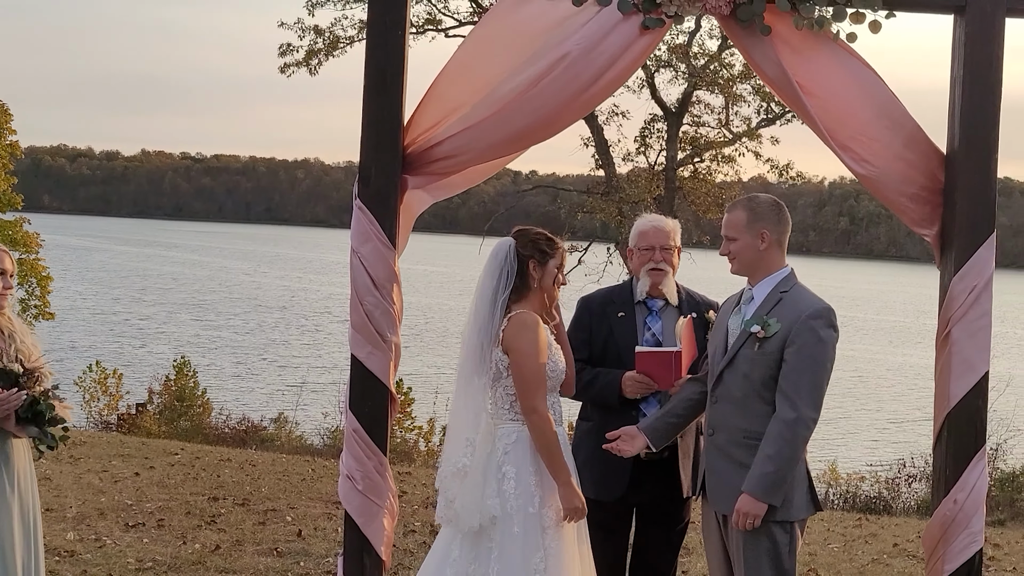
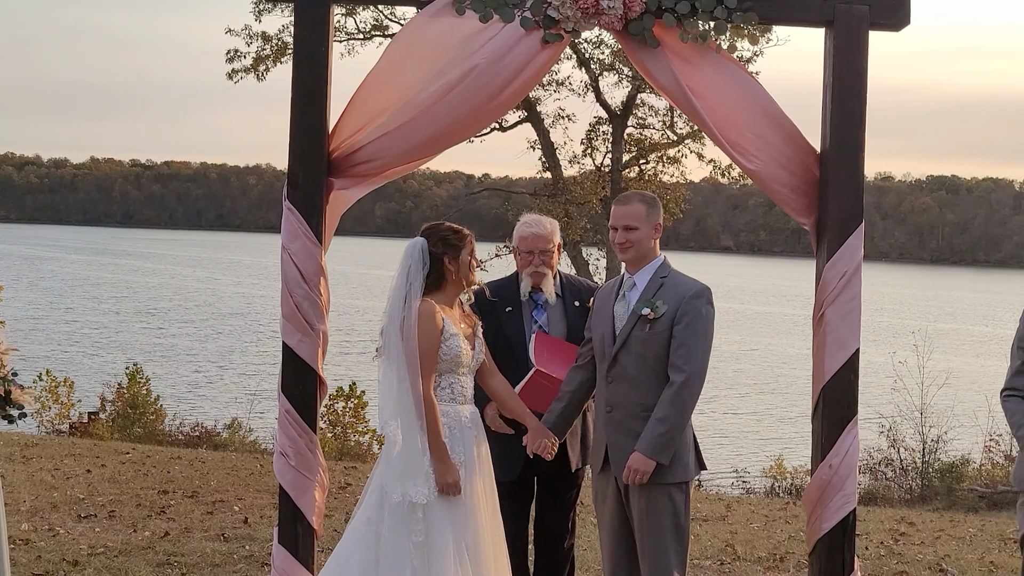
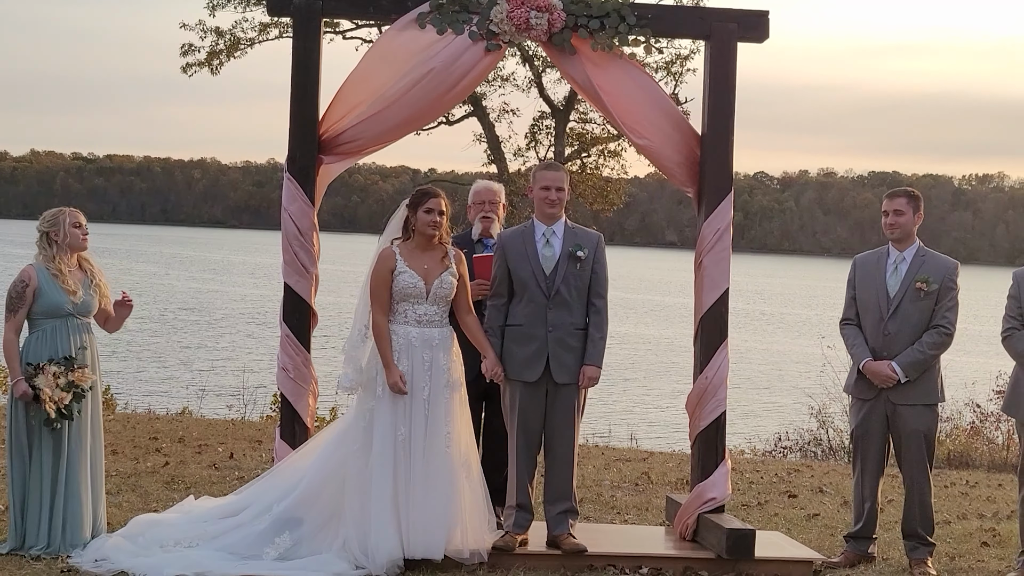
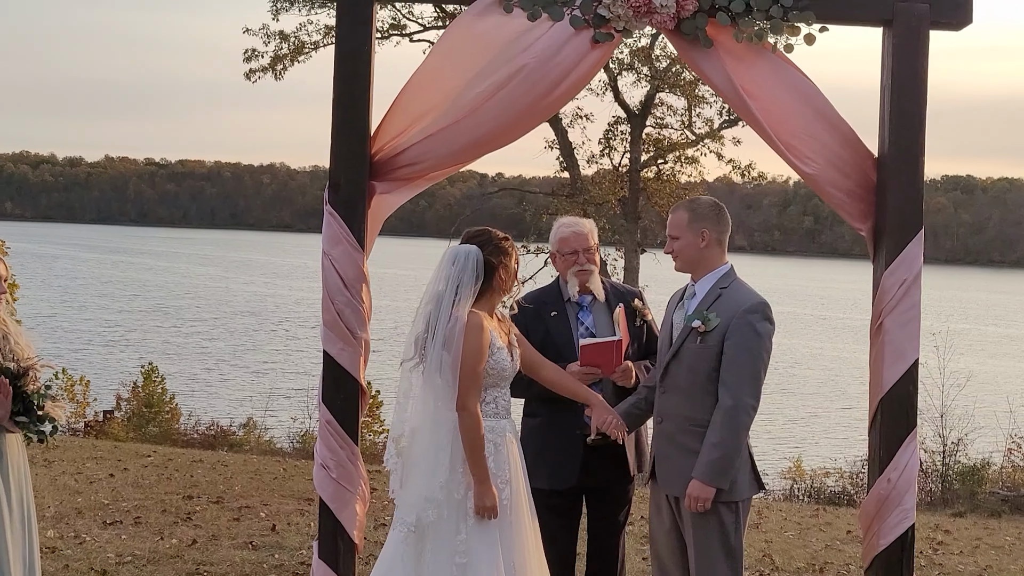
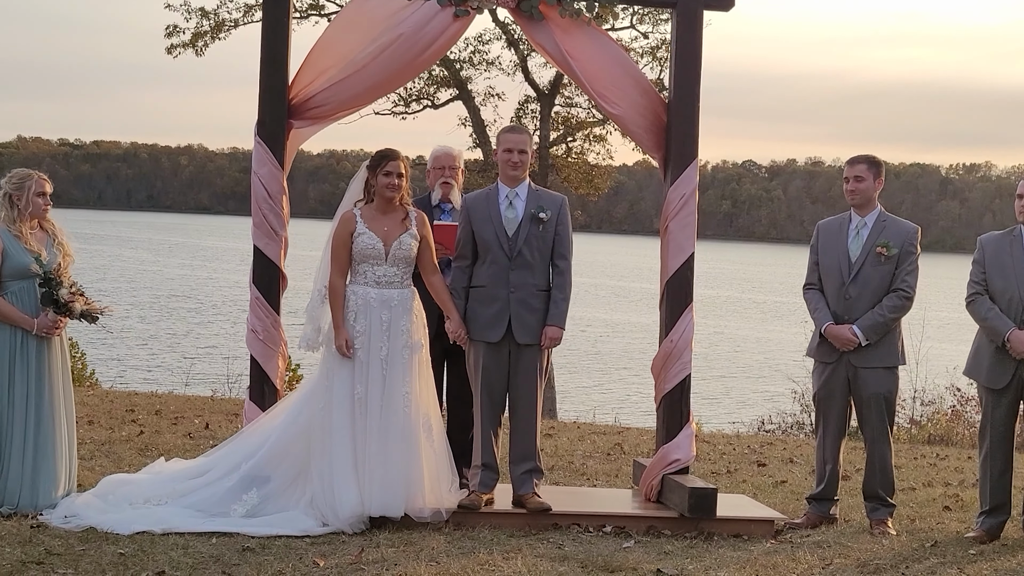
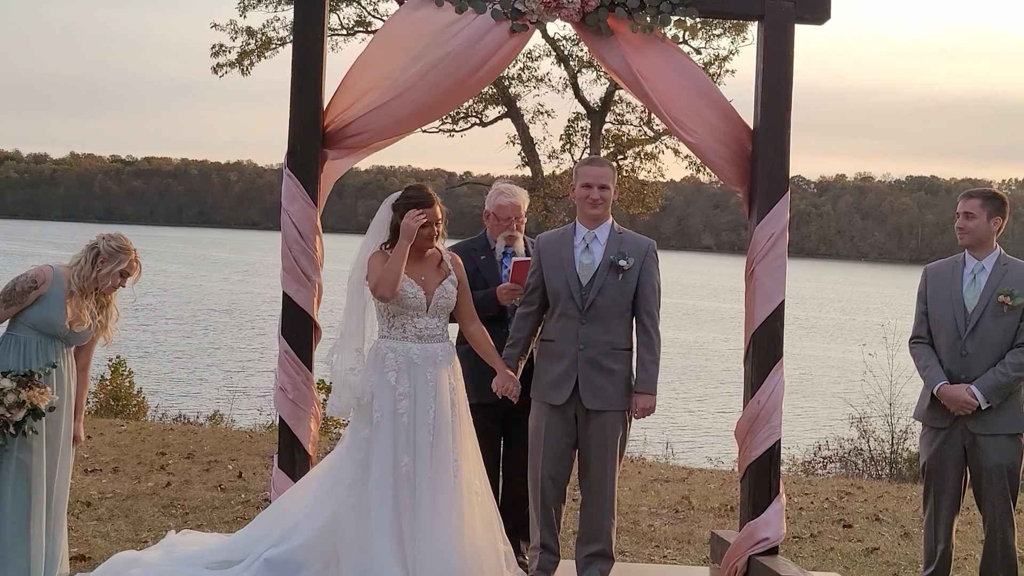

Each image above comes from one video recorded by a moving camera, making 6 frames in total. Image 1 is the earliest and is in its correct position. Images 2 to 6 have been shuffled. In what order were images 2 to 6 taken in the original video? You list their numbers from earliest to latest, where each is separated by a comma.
4, 2, 6, 3, 5
